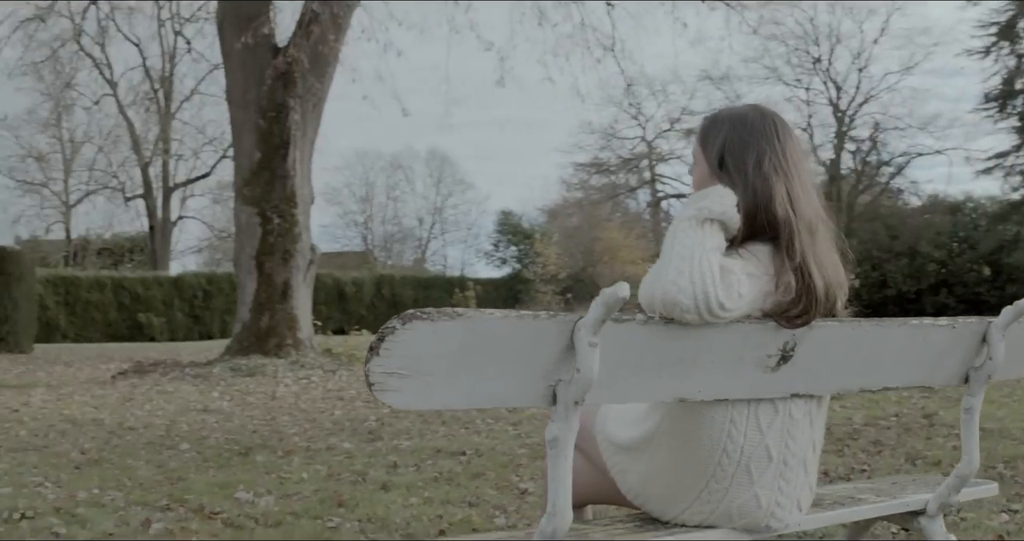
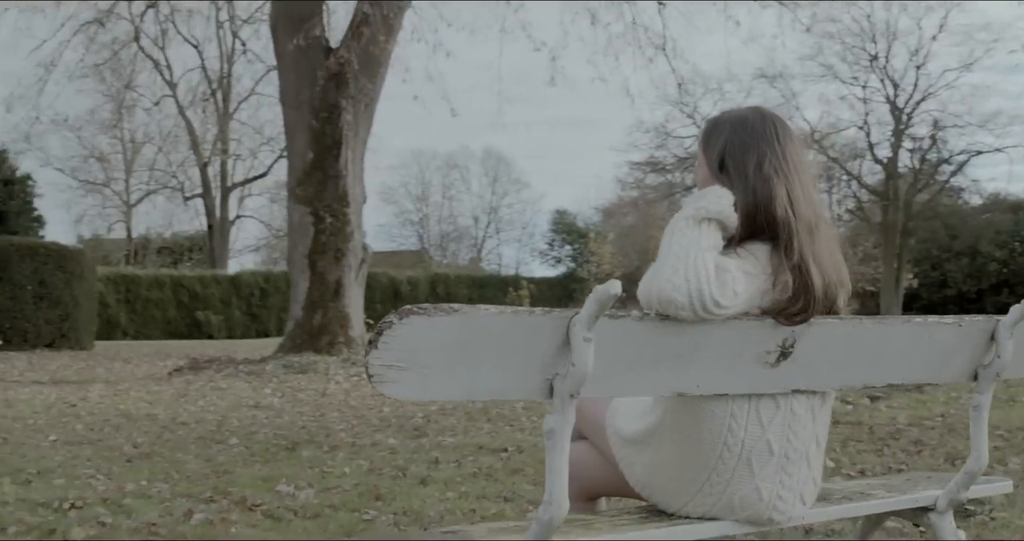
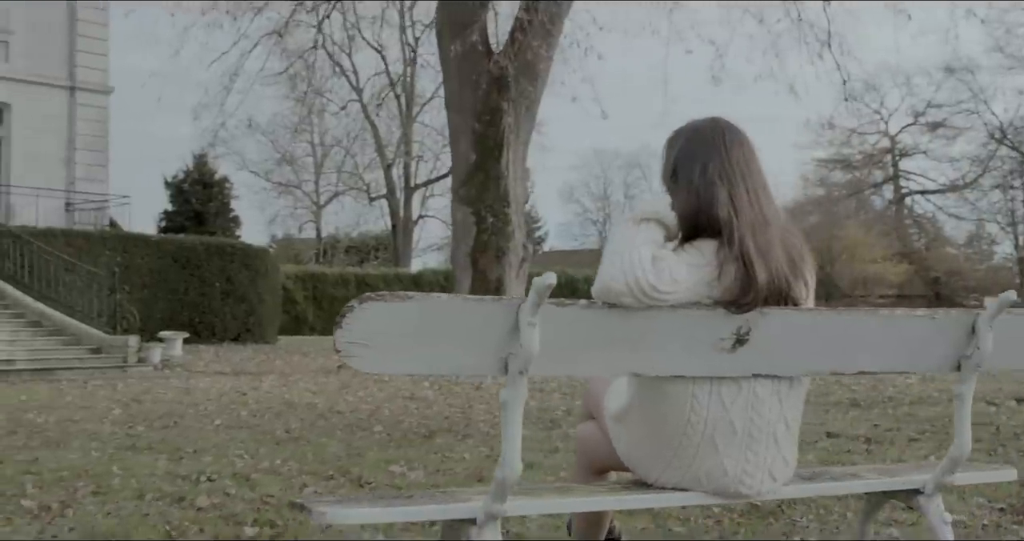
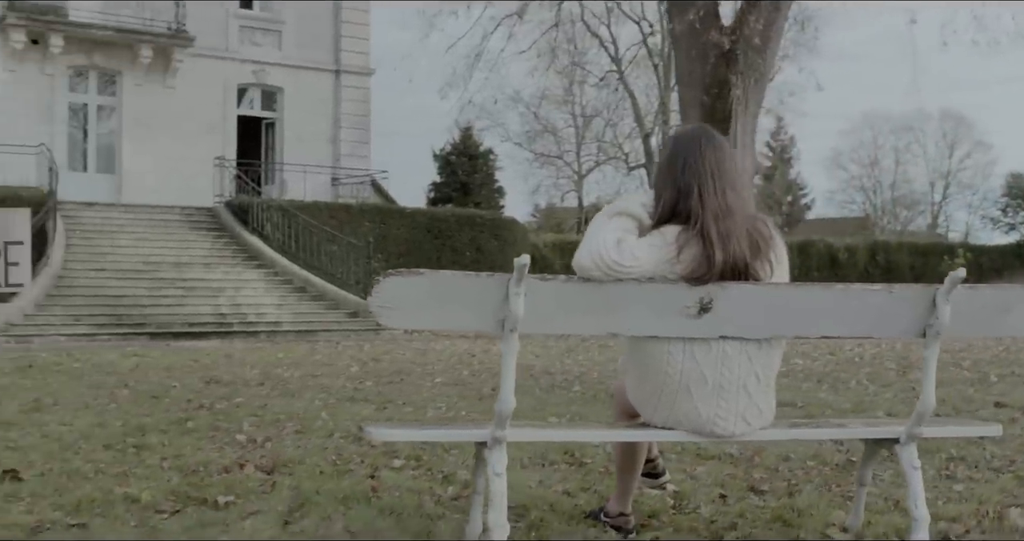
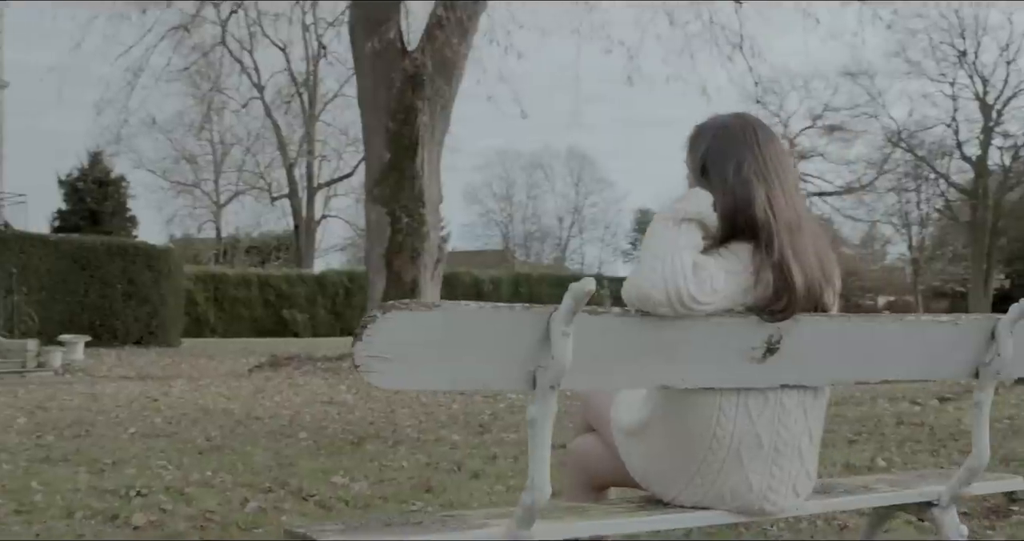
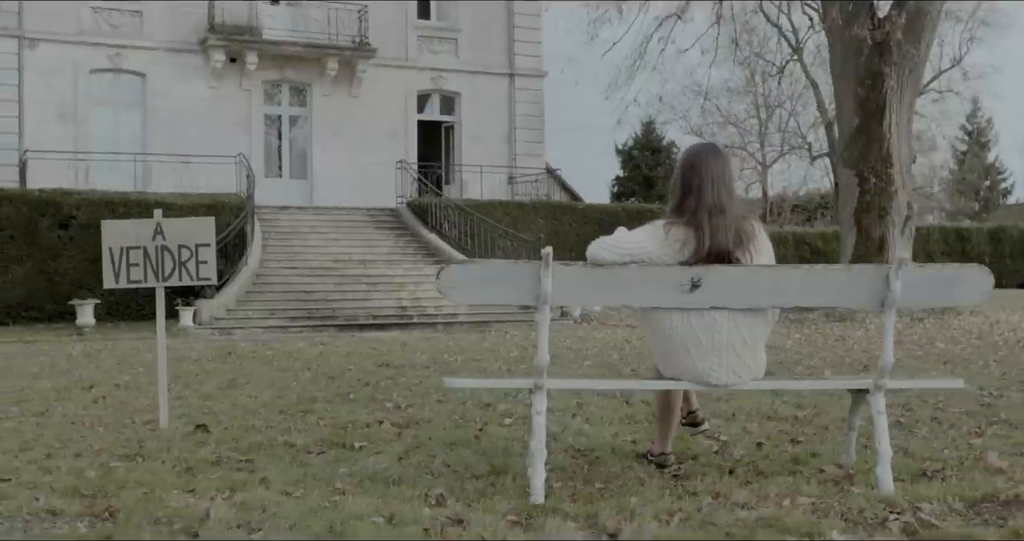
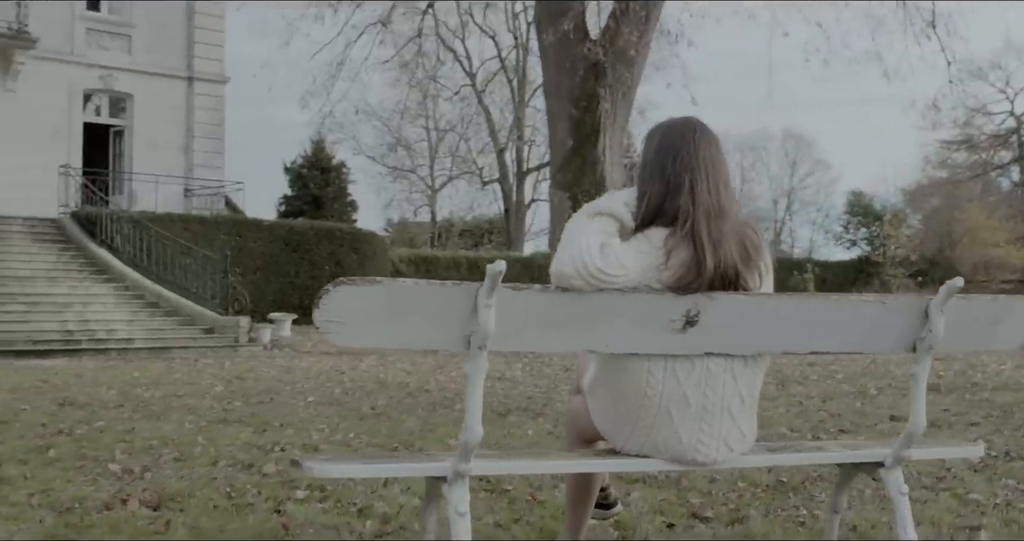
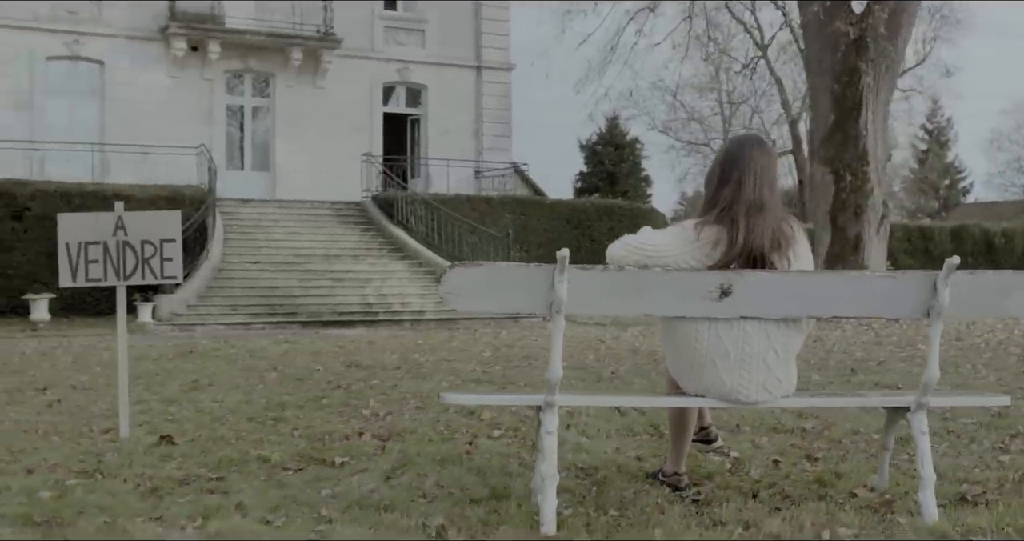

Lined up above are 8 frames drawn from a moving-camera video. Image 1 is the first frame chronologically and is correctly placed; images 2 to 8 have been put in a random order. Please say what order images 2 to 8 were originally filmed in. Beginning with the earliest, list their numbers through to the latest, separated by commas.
2, 5, 3, 7, 4, 8, 6
